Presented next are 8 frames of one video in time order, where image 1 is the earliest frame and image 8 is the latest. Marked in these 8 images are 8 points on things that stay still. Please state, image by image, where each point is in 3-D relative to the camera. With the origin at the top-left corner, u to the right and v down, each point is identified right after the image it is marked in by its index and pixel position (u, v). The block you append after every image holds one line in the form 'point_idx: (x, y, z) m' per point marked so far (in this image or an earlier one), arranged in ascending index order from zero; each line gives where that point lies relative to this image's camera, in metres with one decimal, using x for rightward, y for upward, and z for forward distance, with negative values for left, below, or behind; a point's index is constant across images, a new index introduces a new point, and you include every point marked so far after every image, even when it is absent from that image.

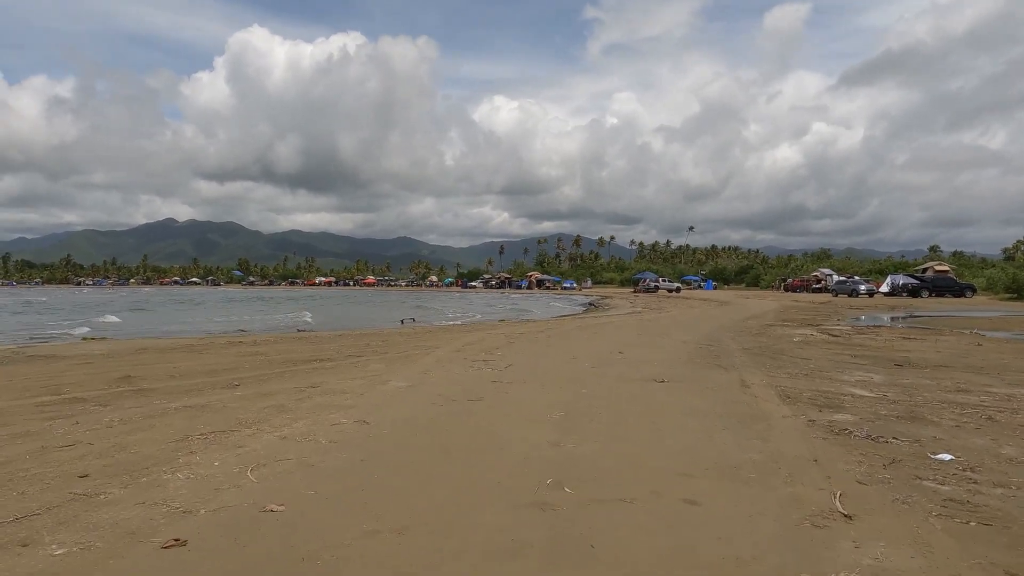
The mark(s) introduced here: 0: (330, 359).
0: (-3.4, -1.3, +12.4) m
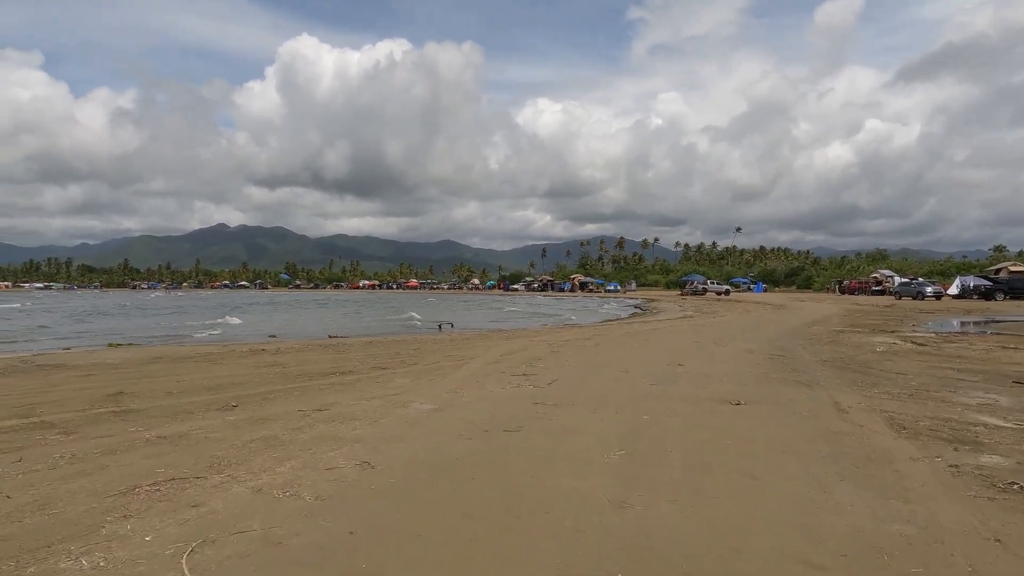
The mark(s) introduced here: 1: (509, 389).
0: (-2.6, -1.4, +11.0) m
1: (0.0, -1.4, +9.0) m
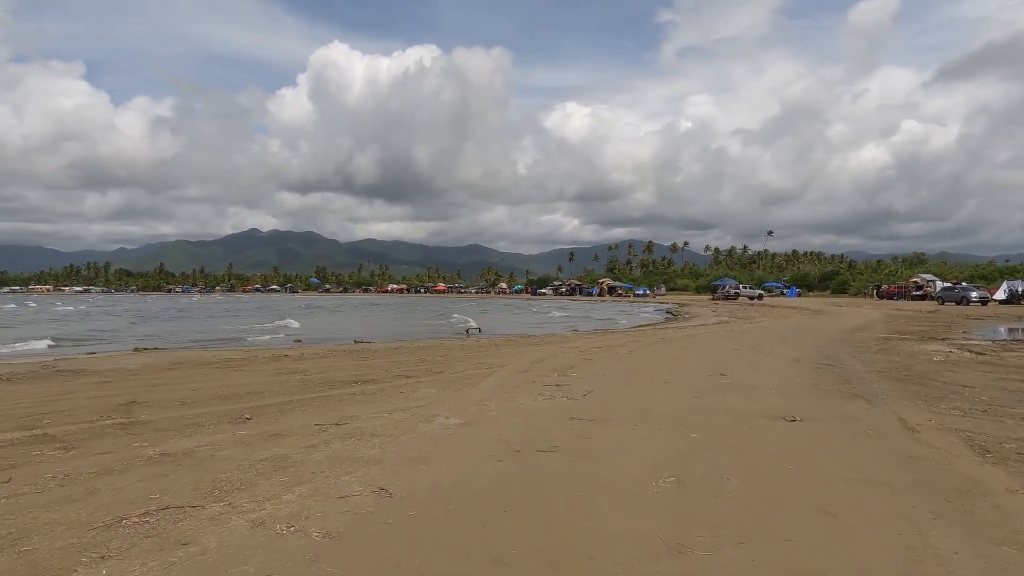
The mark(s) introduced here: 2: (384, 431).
0: (-2.1, -1.5, +10.5) m
1: (+0.4, -1.4, +8.3) m
2: (-1.2, -1.4, +6.5) m
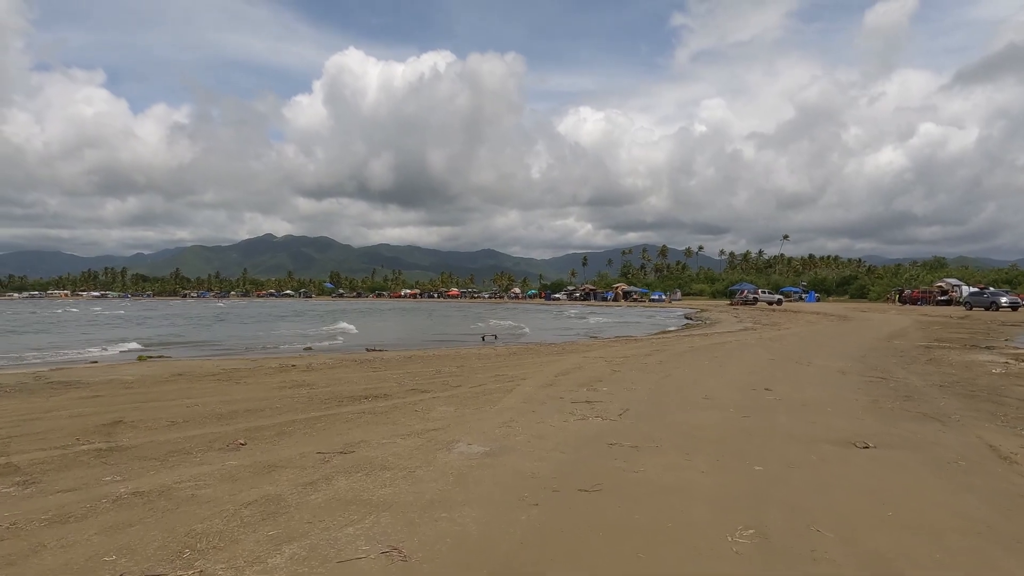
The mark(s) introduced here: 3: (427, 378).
0: (-1.8, -1.6, +9.6) m
1: (+0.7, -1.5, +7.4) m
2: (-1.0, -1.5, +5.6) m
3: (-1.5, -1.6, +11.5) m
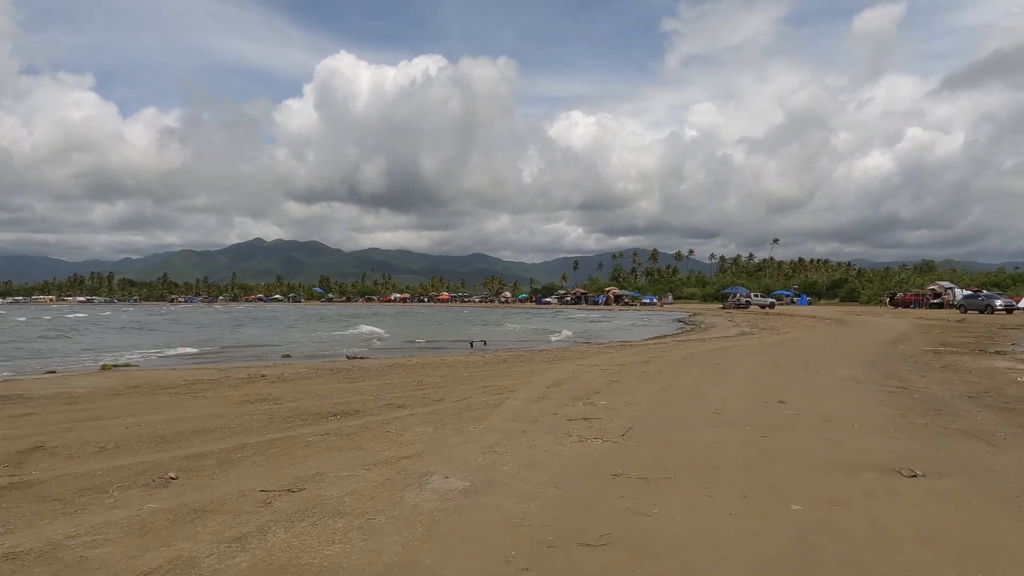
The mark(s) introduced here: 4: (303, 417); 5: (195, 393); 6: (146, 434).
0: (-1.9, -1.6, +8.5) m
1: (+0.6, -1.5, +6.3) m
2: (-1.1, -1.5, +4.5) m
3: (-1.7, -1.6, +10.4) m
4: (-2.6, -1.6, +8.3) m
5: (-5.0, -1.7, +10.5) m
6: (-4.0, -1.6, +7.2) m
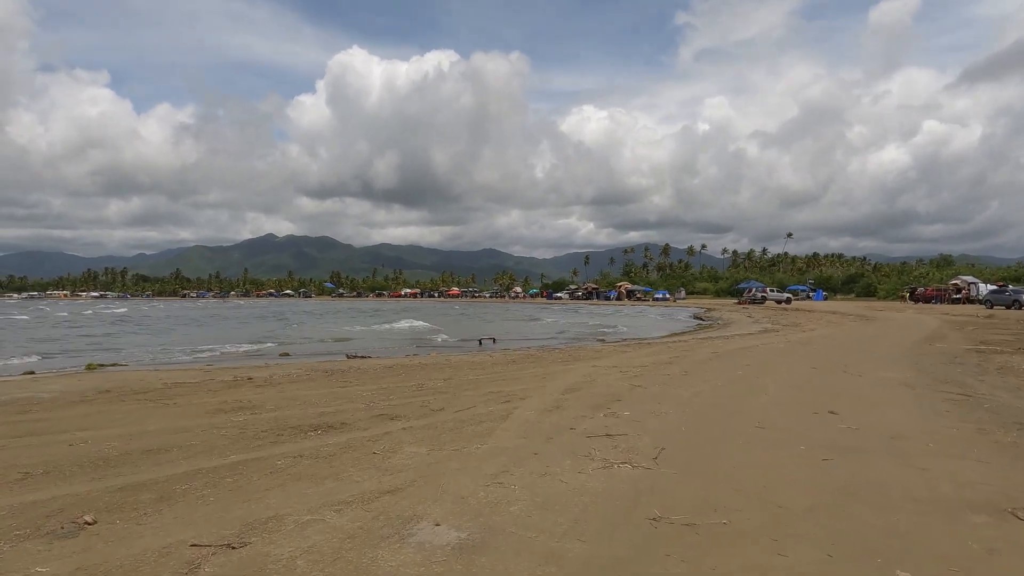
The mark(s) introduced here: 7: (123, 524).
0: (-1.8, -1.5, +7.4) m
1: (+0.6, -1.5, +5.1) m
2: (-1.0, -1.4, +3.4) m
3: (-1.5, -1.5, +9.3) m
4: (-2.5, -1.5, +7.1) m
5: (-4.9, -1.6, +9.4) m
6: (-3.9, -1.5, +6.1) m
7: (-2.5, -1.5, +4.2) m
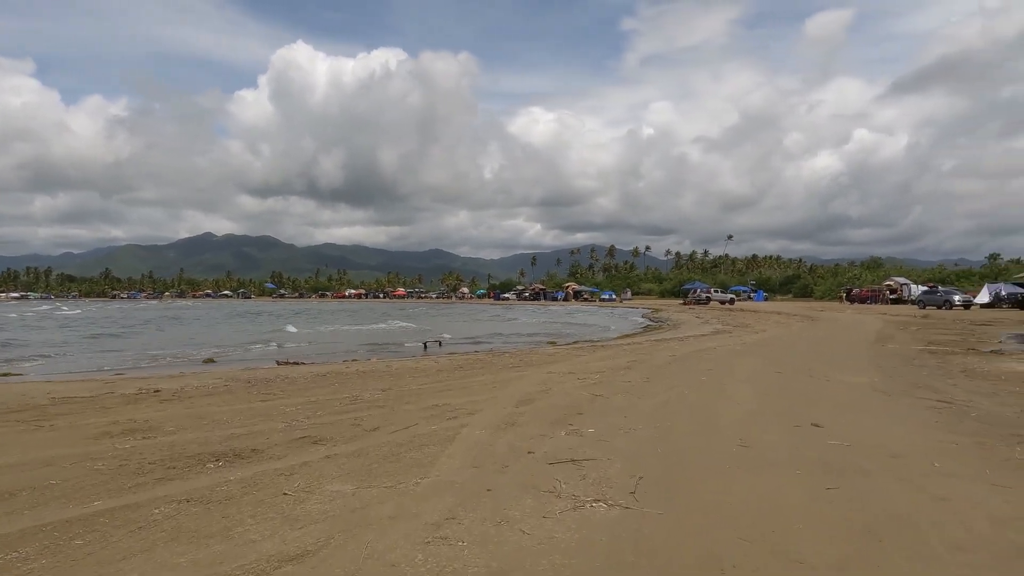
0: (-2.3, -1.5, +6.1) m
1: (+0.3, -1.5, +4.0) m
2: (-1.2, -1.4, +2.1) m
3: (-2.2, -1.5, +8.0) m
4: (-3.0, -1.5, +5.8) m
5: (-5.5, -1.6, +7.9) m
6: (-4.3, -1.5, +4.7) m
7: (-2.7, -1.4, +2.9) m
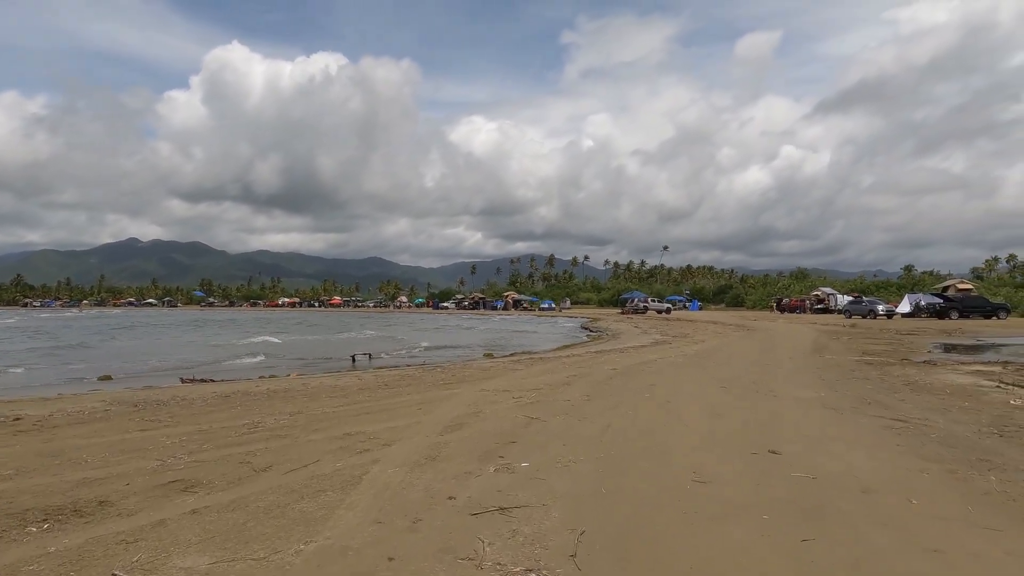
0: (-2.9, -1.6, +4.8) m
1: (-0.1, -1.5, +3.0) m
2: (-1.5, -1.4, +1.0) m
3: (-3.0, -1.6, +6.7) m
4: (-3.6, -1.6, +4.5) m
5: (-6.3, -1.6, +6.3) m
6: (-4.8, -1.5, +3.2) m
7: (-3.0, -1.5, +1.6) m
